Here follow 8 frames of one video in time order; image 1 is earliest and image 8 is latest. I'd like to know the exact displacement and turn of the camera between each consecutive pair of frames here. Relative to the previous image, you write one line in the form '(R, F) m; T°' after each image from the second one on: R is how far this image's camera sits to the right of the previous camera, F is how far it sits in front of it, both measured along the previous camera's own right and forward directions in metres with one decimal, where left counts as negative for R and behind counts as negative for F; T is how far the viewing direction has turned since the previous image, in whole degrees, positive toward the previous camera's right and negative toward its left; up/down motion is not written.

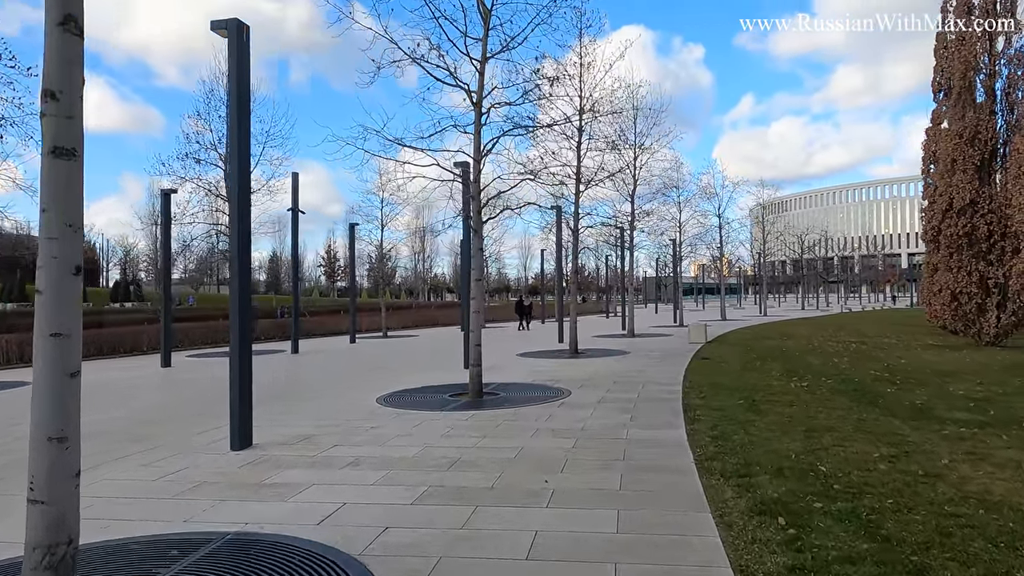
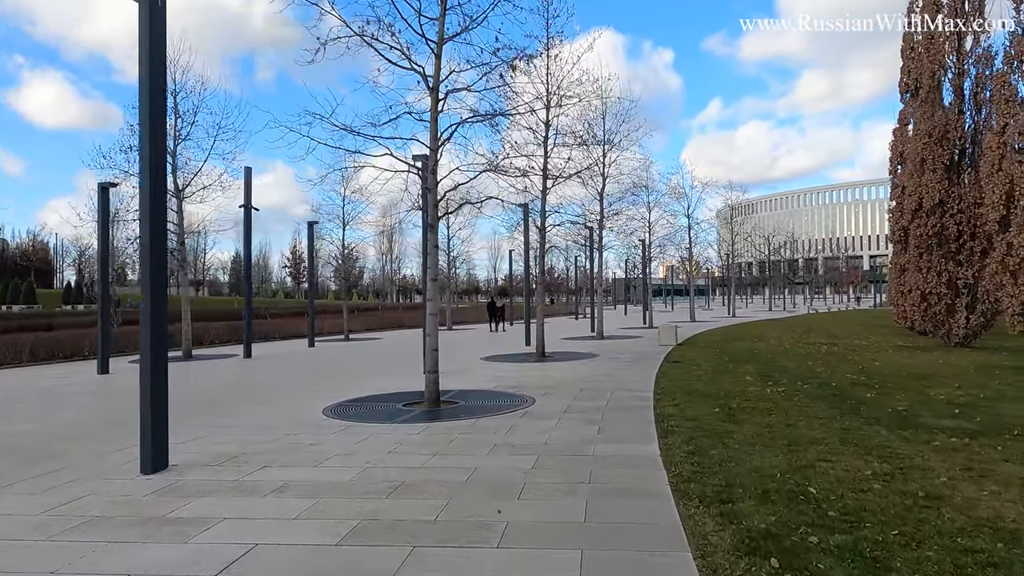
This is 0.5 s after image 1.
(+0.1, +0.7) m; +3°
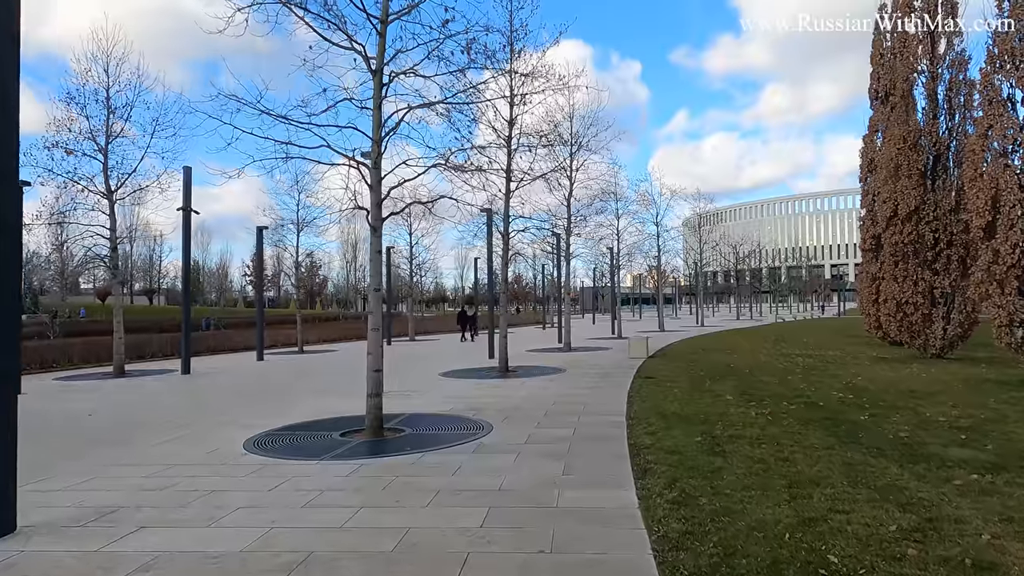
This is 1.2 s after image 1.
(+0.2, +1.0) m; +3°
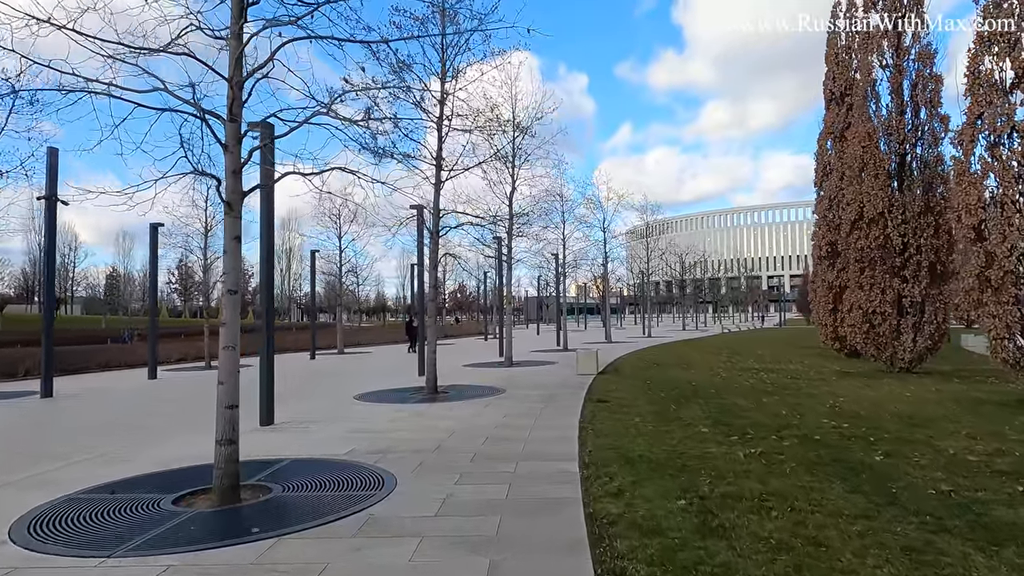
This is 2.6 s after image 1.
(+0.3, +2.0) m; +5°
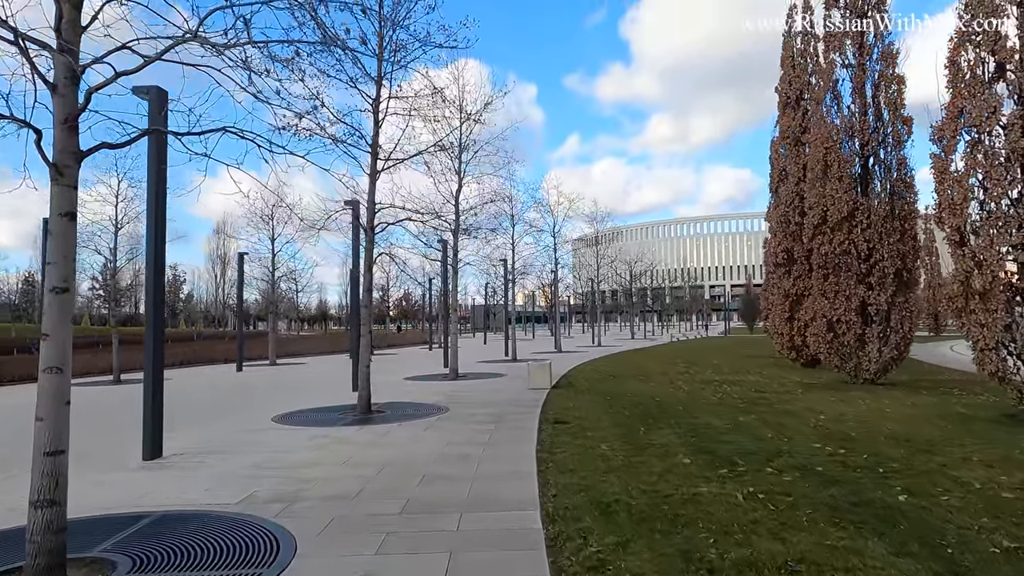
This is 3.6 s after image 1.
(0.0, +1.3) m; +5°
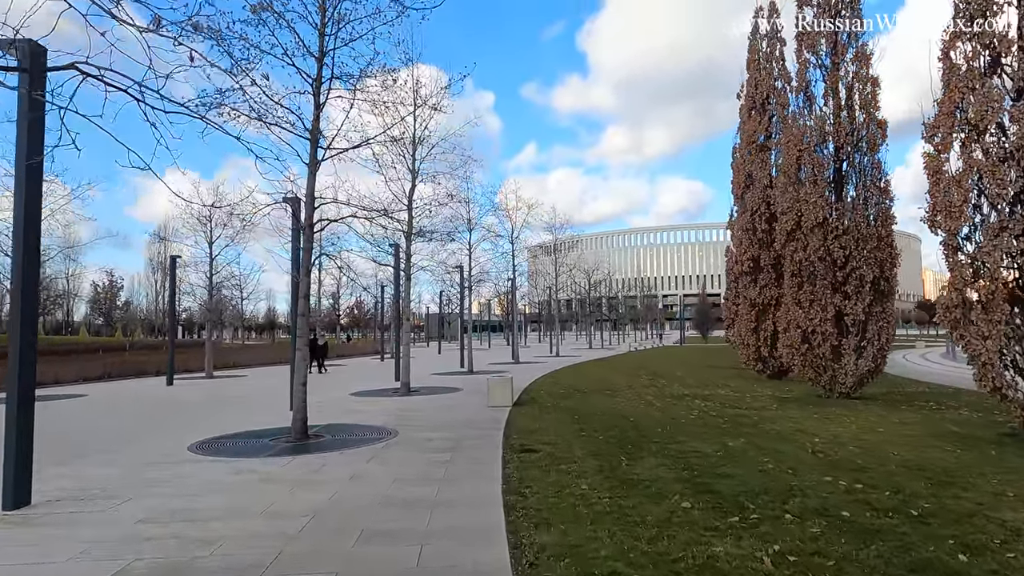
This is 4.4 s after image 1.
(-0.1, +1.2) m; +4°
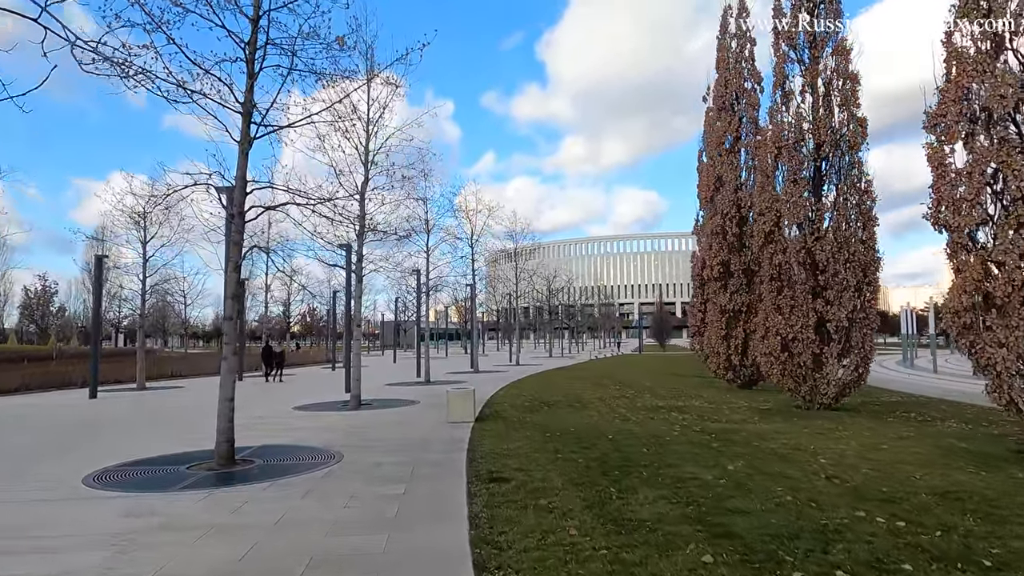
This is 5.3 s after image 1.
(-0.1, +1.2) m; +4°
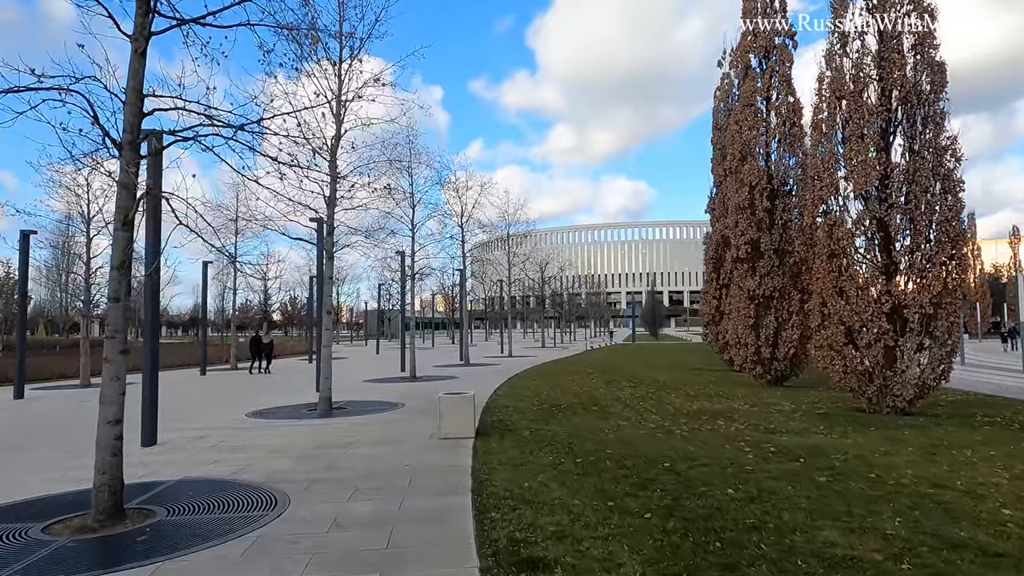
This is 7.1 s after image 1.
(-0.3, +2.5) m; +1°
